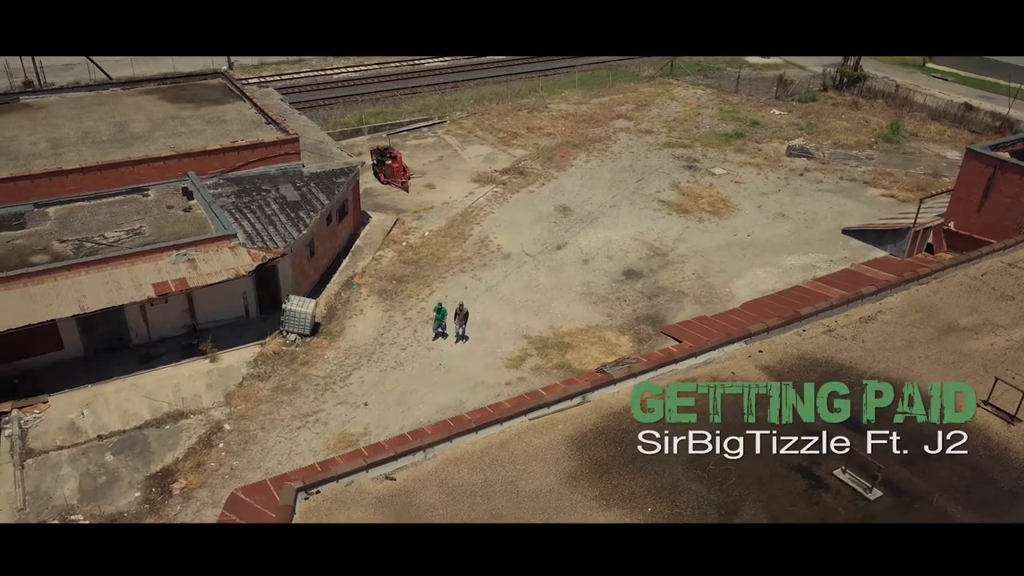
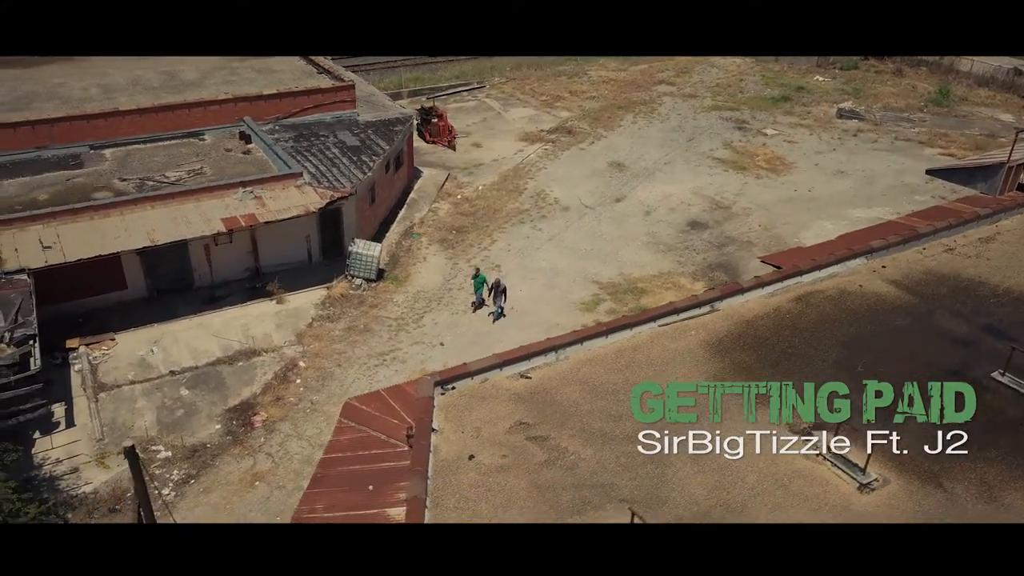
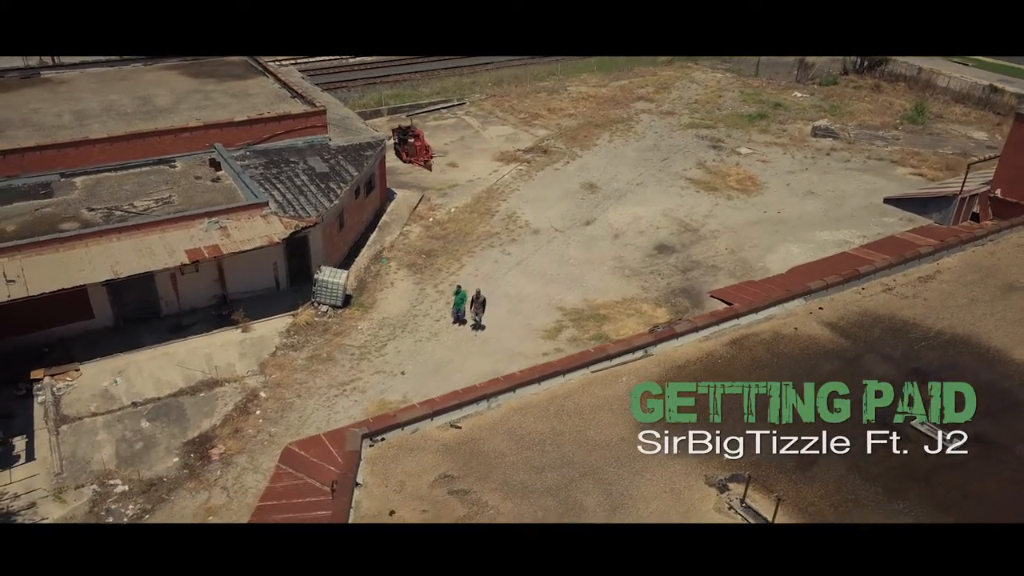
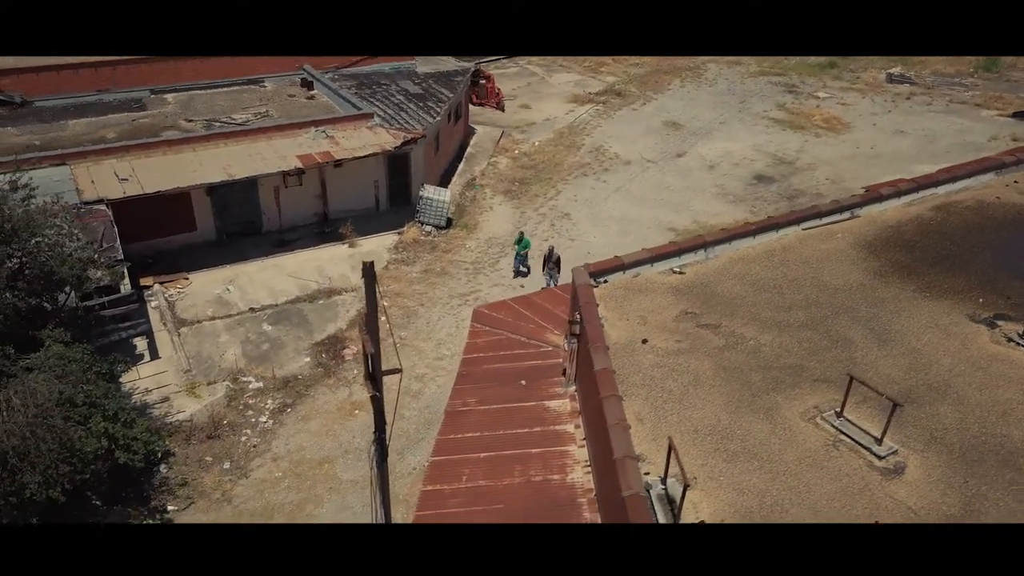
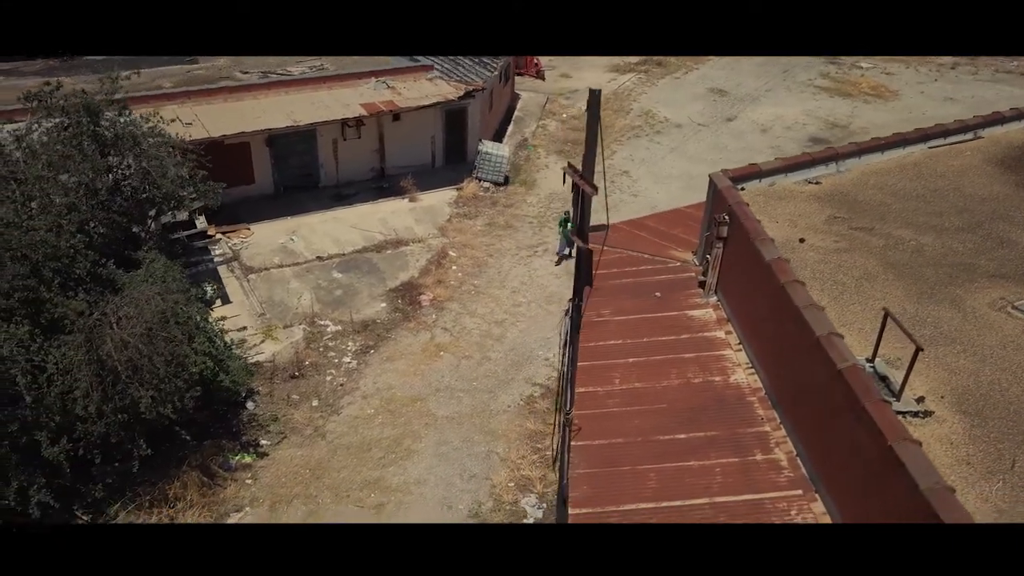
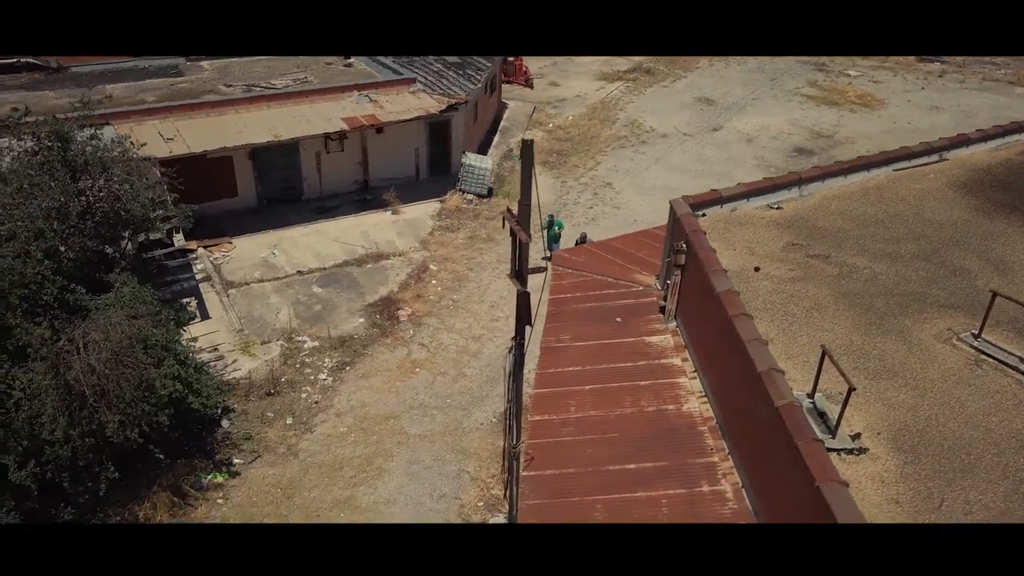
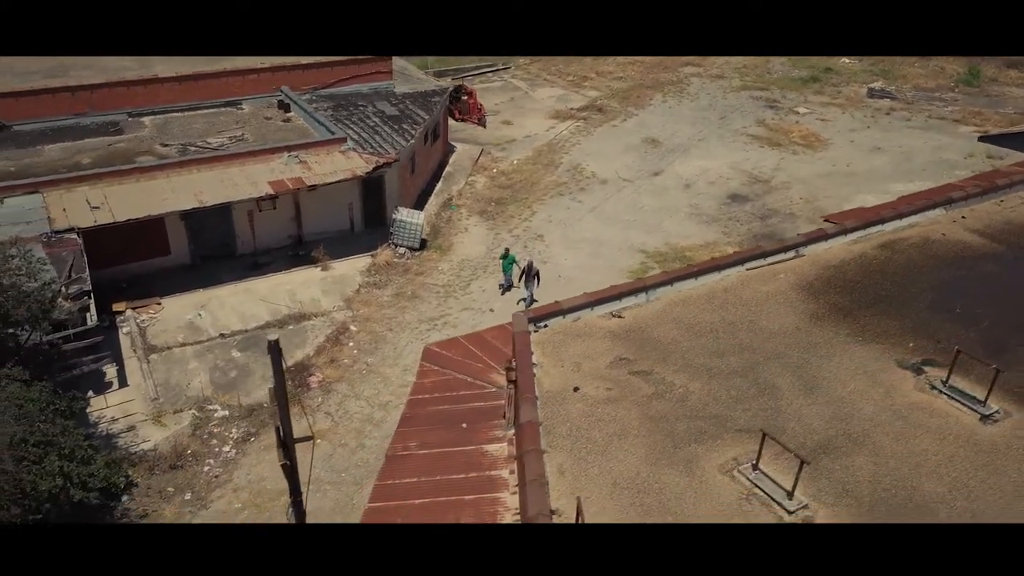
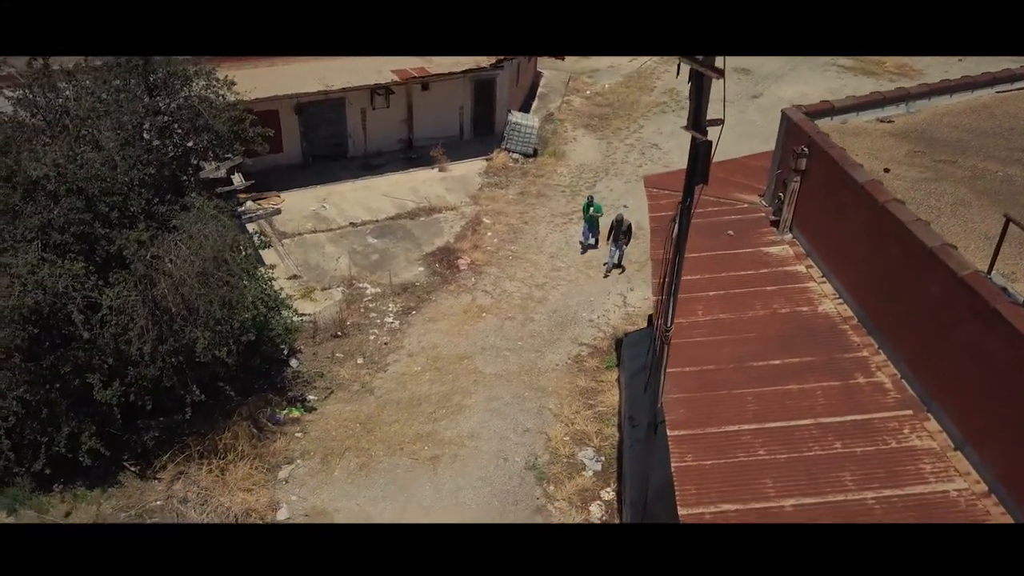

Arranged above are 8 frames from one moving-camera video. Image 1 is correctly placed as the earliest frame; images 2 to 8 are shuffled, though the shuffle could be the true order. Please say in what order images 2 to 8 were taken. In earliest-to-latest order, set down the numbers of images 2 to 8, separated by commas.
3, 2, 7, 4, 6, 5, 8
